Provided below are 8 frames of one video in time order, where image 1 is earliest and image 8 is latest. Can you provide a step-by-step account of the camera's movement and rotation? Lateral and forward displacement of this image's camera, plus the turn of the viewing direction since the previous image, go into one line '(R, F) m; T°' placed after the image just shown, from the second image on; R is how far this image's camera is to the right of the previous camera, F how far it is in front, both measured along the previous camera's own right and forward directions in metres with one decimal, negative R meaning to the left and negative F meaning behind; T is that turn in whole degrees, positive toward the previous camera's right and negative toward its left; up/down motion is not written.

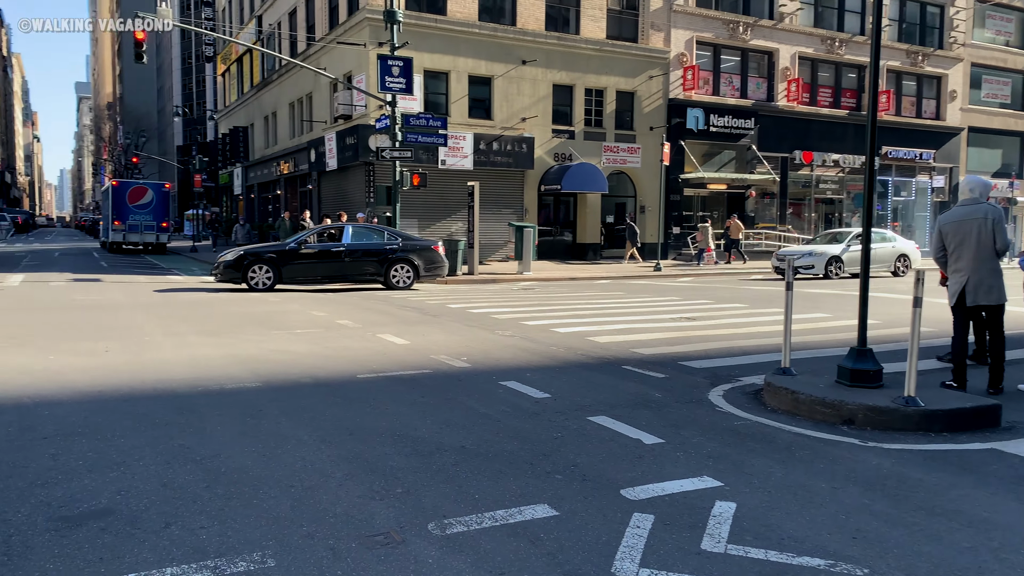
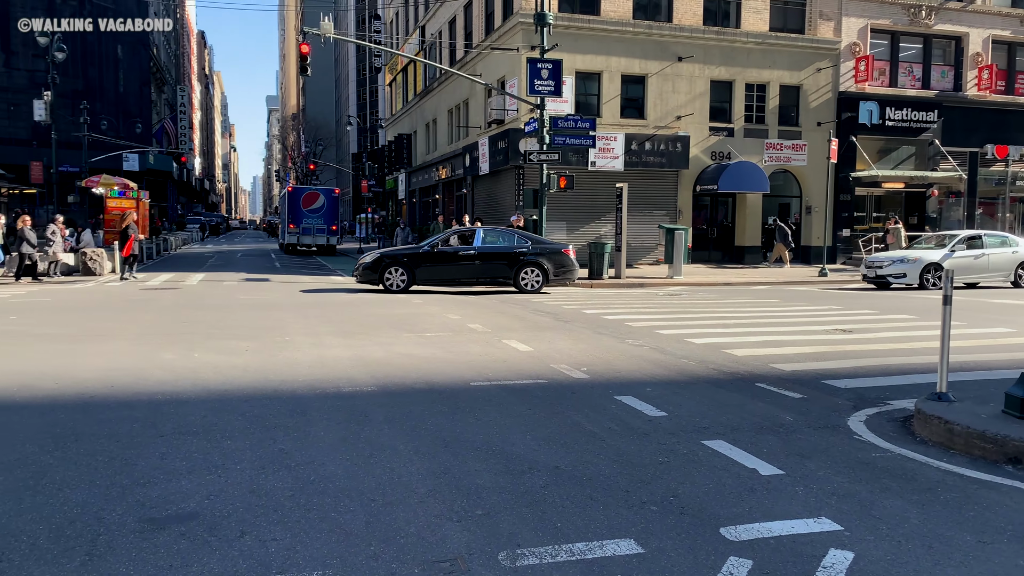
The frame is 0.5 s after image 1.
(+0.3, +0.3) m; -11°
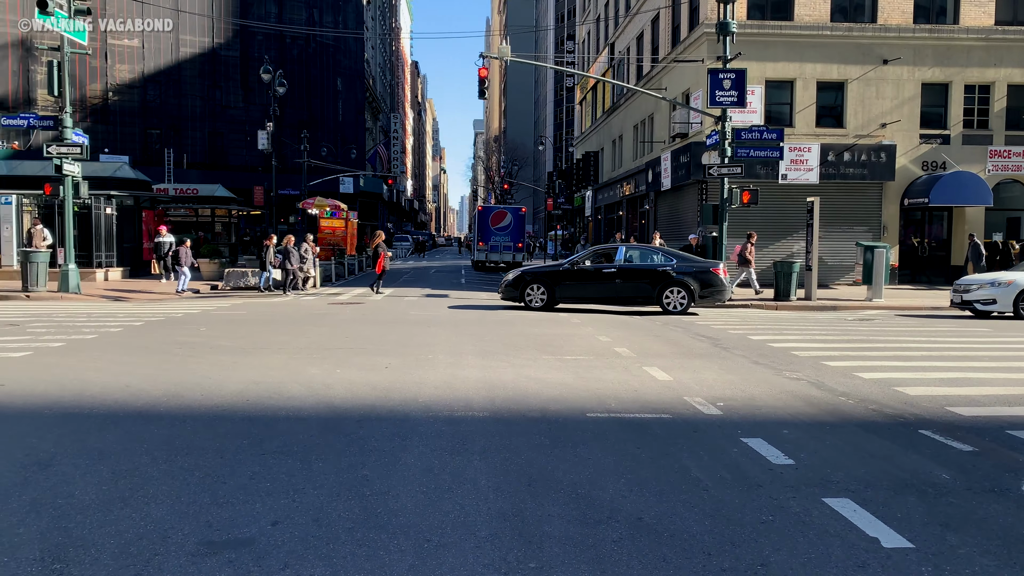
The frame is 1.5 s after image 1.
(+0.6, +0.4) m; -14°
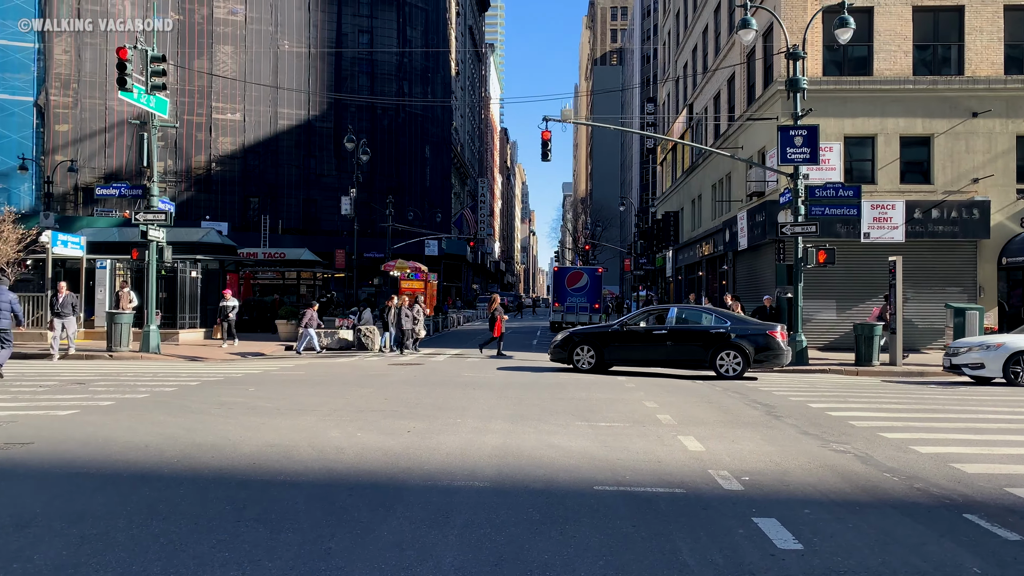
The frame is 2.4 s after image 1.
(+0.6, +0.3) m; -6°
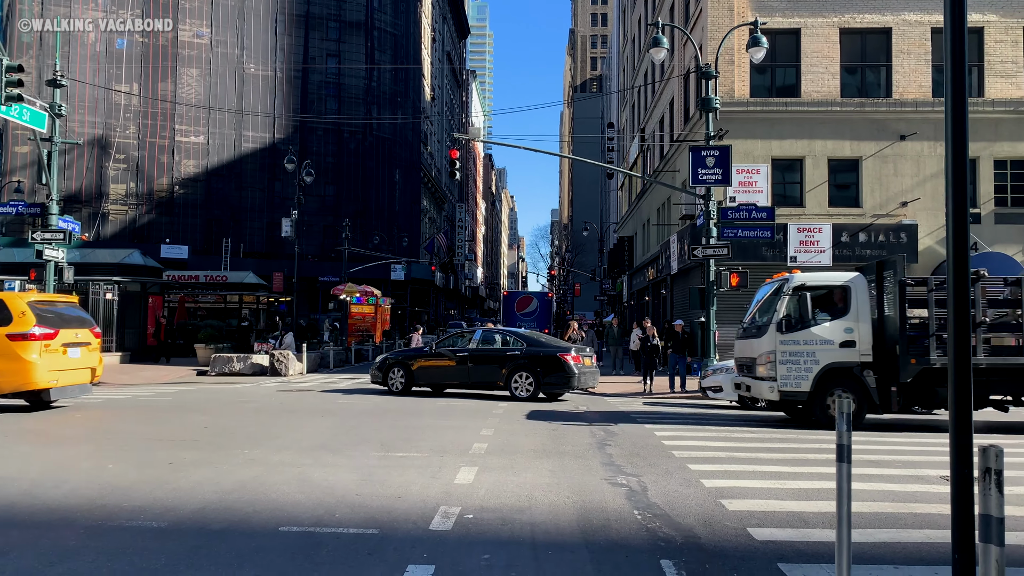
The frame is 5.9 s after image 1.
(+2.0, +0.6) m; +1°
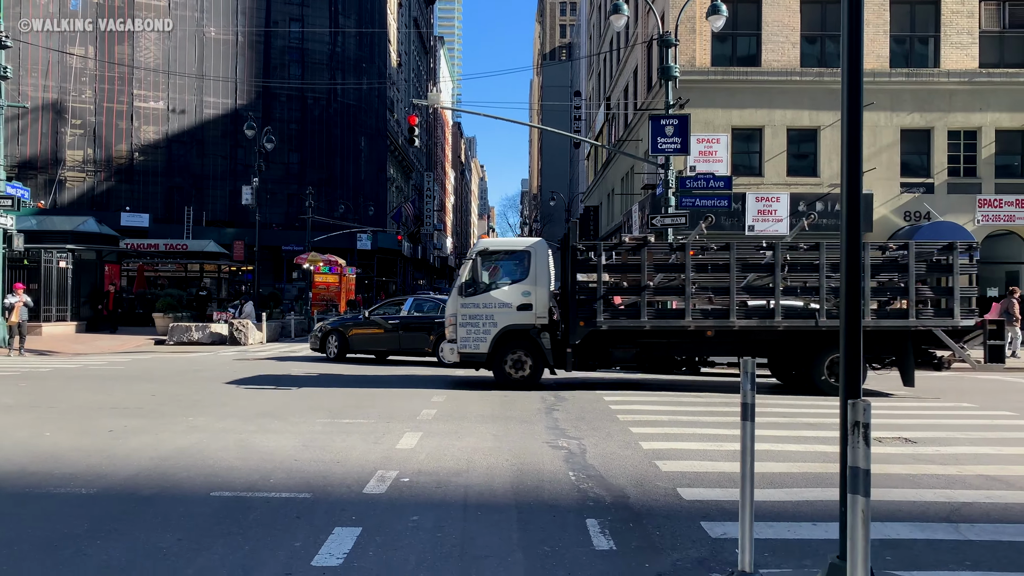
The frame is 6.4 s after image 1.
(+0.2, 0.0) m; +2°
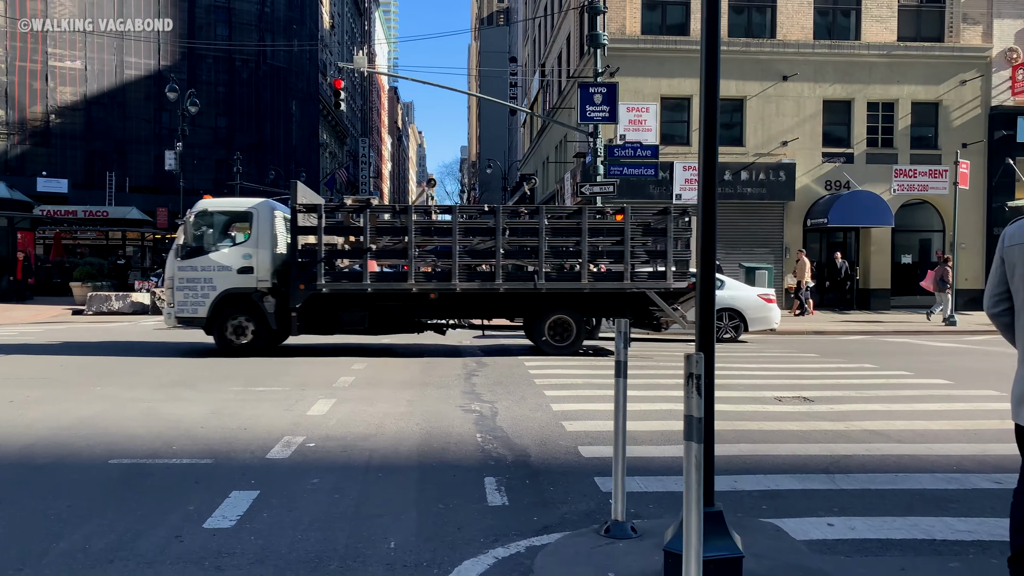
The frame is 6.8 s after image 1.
(+0.2, -0.1) m; +4°
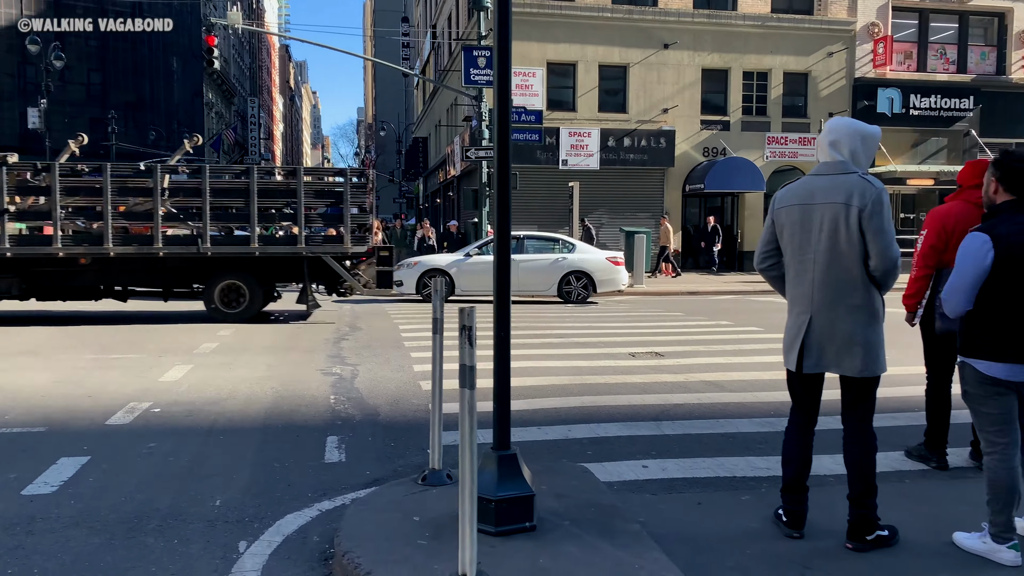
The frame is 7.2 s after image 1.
(+0.3, -0.1) m; +7°
